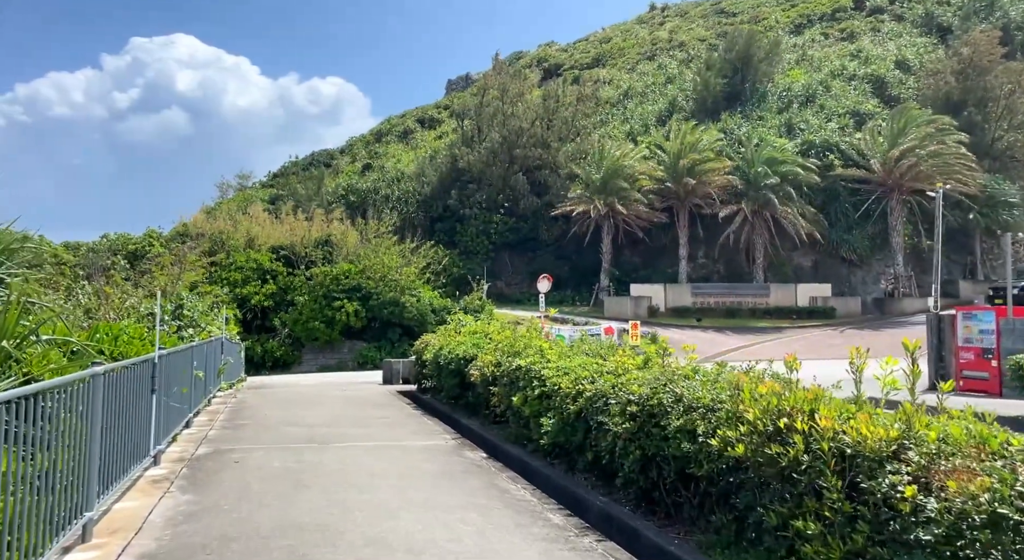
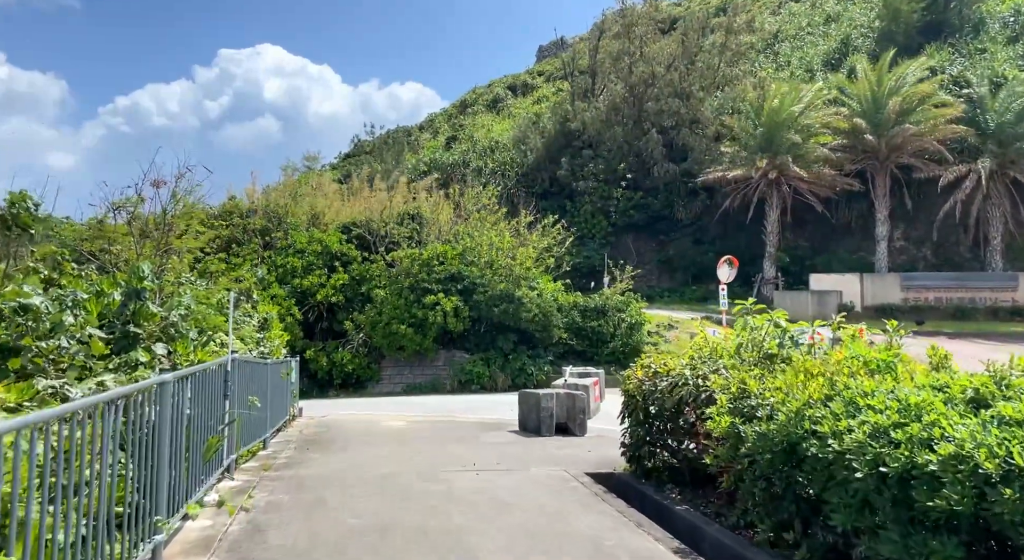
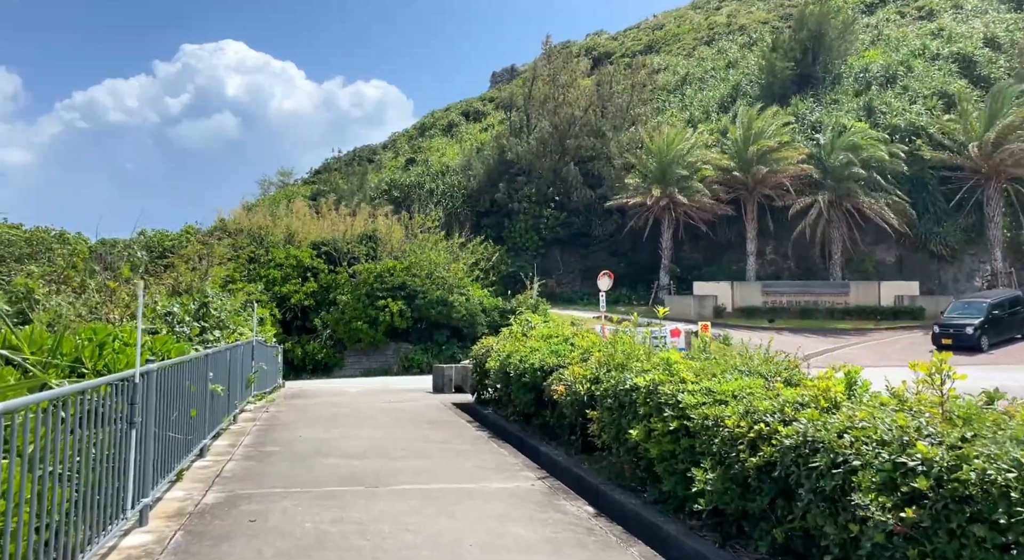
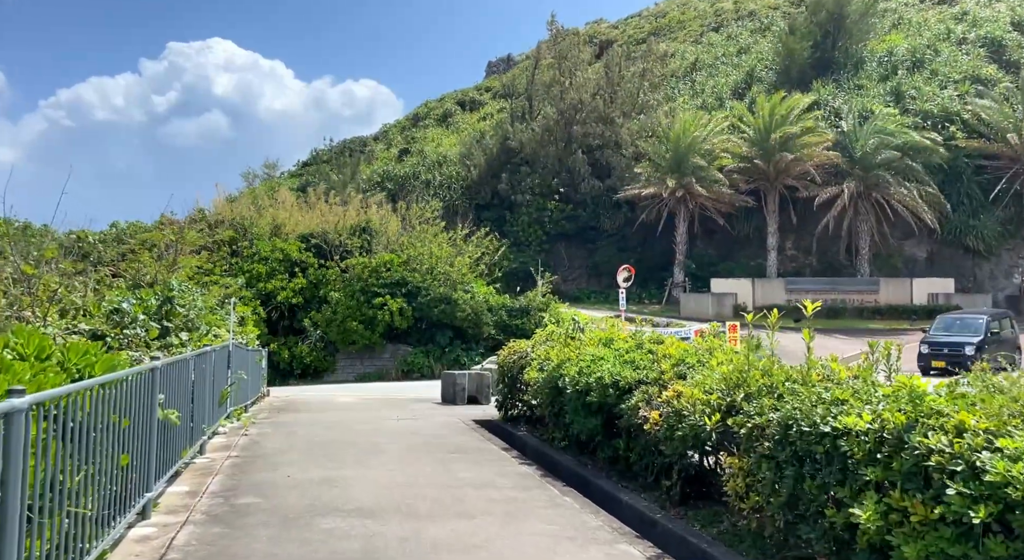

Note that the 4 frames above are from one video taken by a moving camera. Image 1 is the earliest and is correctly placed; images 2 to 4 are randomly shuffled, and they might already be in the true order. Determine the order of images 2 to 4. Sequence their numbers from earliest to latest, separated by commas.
3, 4, 2
